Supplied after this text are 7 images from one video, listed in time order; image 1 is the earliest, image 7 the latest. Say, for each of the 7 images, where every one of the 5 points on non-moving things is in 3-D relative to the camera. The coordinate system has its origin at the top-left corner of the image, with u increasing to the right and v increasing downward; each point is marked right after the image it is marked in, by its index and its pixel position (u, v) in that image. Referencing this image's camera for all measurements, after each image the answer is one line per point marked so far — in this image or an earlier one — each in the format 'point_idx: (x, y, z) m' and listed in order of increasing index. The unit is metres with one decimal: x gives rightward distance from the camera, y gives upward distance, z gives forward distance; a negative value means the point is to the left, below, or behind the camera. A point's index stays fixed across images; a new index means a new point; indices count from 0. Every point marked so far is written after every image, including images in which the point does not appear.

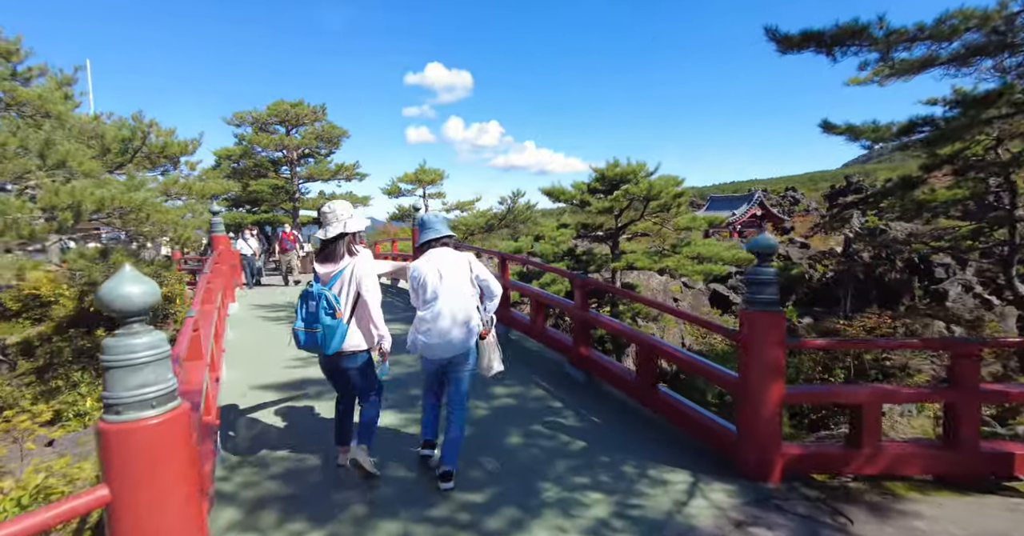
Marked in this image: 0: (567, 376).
0: (+0.6, -1.3, +5.3) m
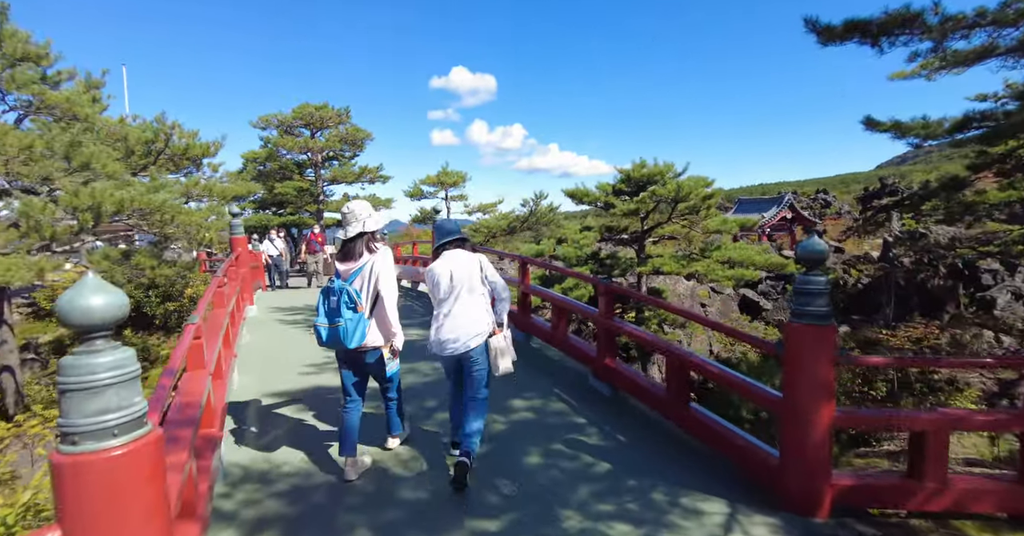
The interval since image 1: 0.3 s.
0: (+0.9, -1.3, +5.0) m
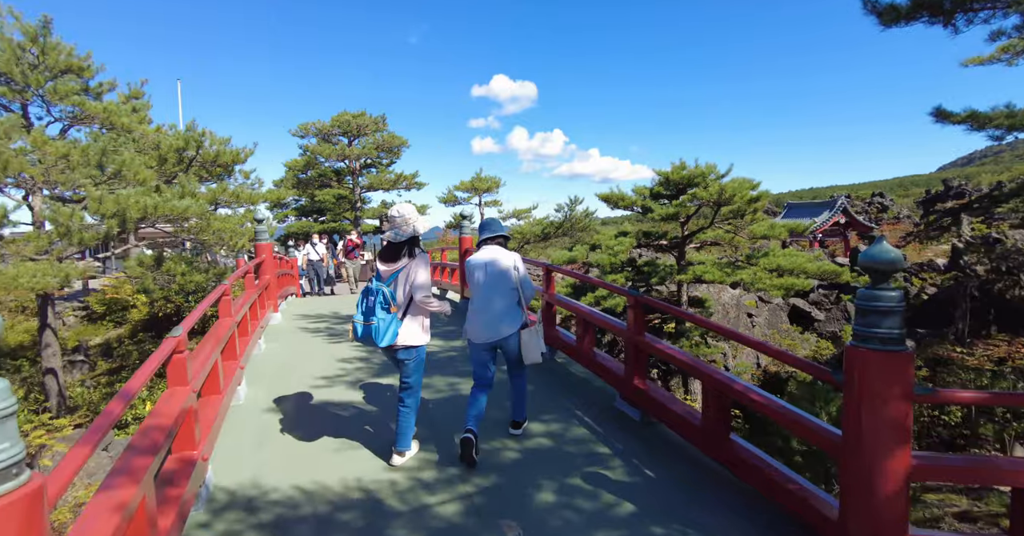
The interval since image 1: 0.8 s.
0: (+1.0, -1.4, +4.5) m
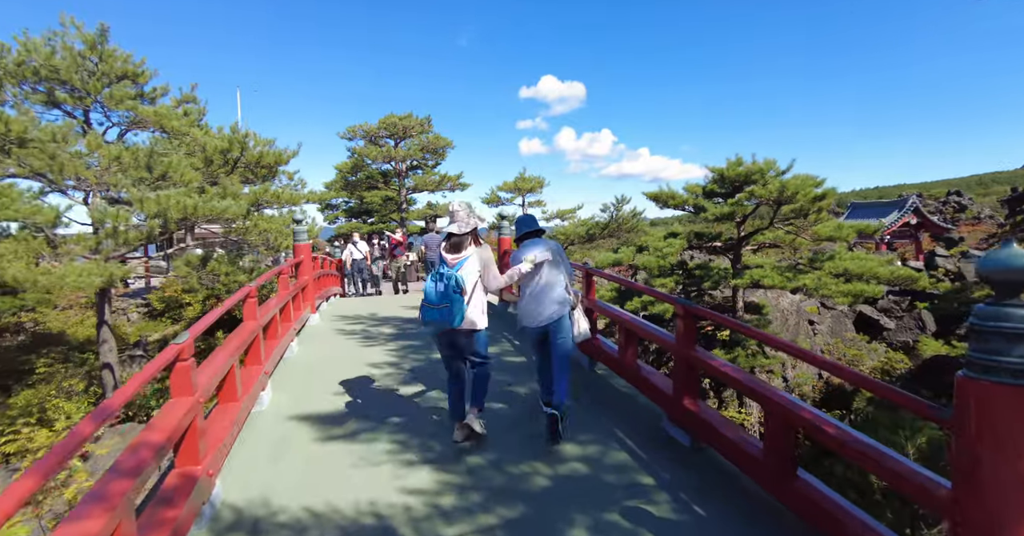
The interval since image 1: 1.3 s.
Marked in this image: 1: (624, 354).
0: (+1.3, -1.4, +4.0) m
1: (+1.2, -0.9, +4.8) m
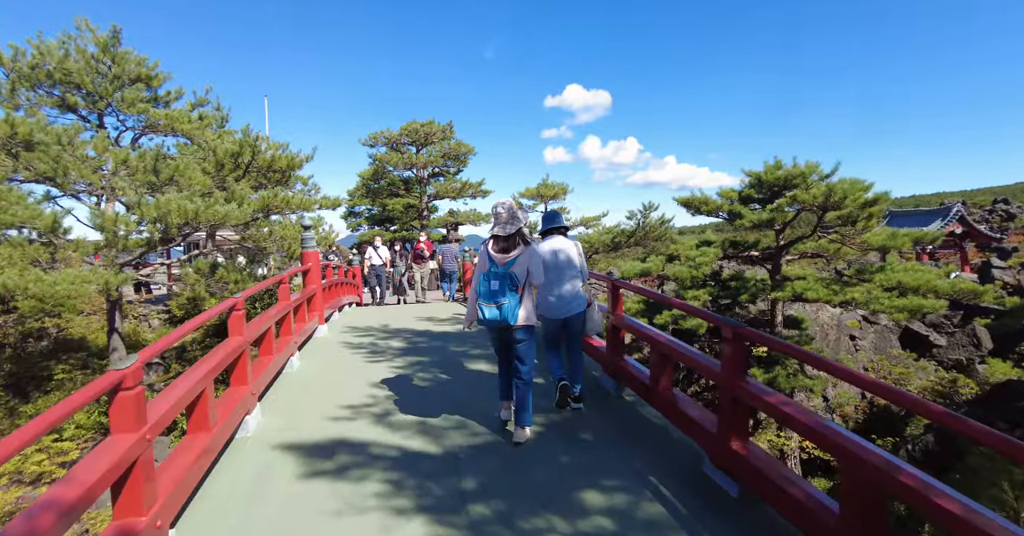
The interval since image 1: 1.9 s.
0: (+1.4, -1.5, +3.3) m
1: (+1.3, -1.0, +4.2) m
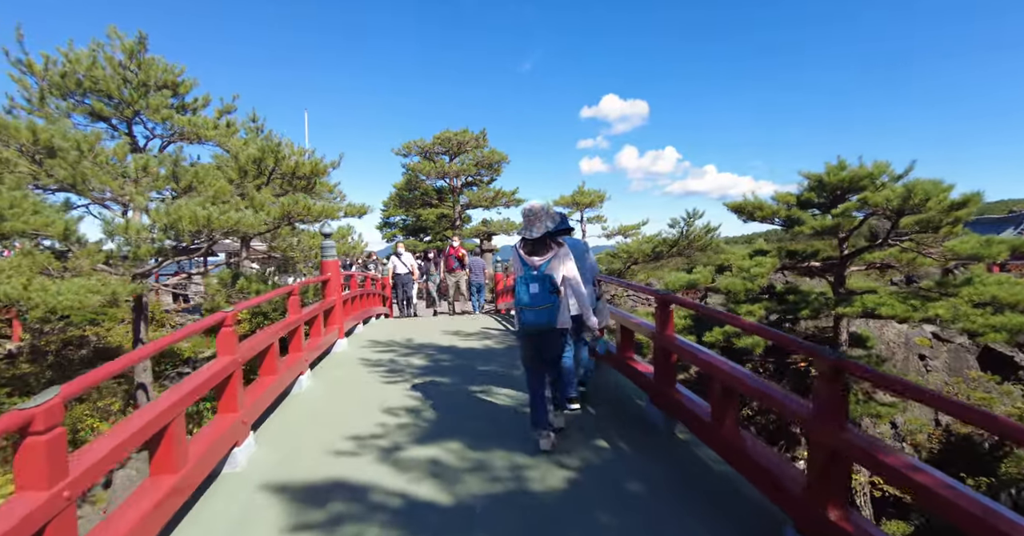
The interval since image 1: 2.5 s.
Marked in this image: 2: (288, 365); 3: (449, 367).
0: (+1.5, -1.6, +2.5) m
1: (+1.5, -1.1, +3.4) m
2: (-2.3, -1.0, +4.8) m
3: (-0.8, -1.2, +5.9) m
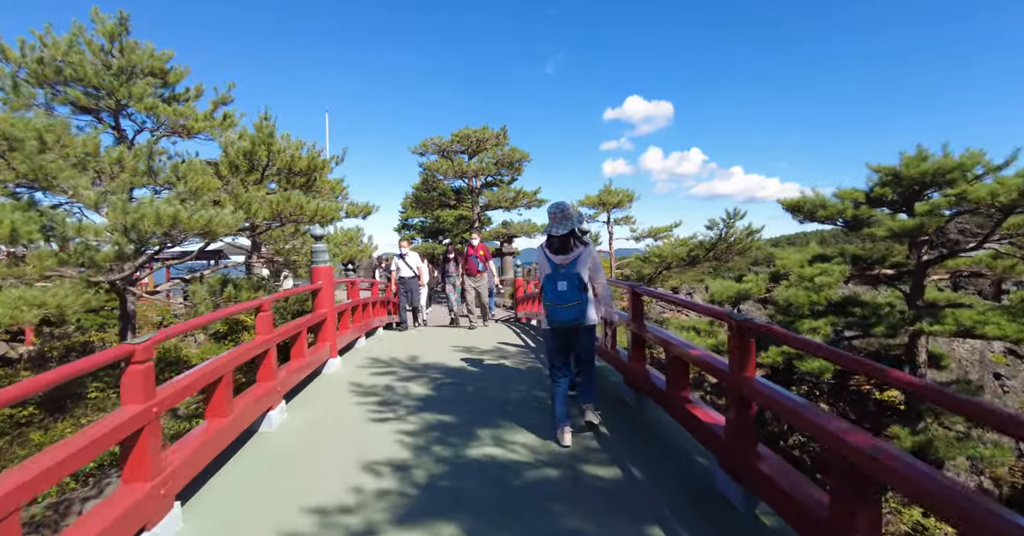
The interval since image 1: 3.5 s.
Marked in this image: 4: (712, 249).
0: (+1.6, -1.7, +1.4) m
1: (+1.6, -1.2, +2.3) m
2: (-2.2, -1.1, +3.9) m
3: (-0.6, -1.3, +4.8) m
4: (+6.0, +0.6, +14.1) m
